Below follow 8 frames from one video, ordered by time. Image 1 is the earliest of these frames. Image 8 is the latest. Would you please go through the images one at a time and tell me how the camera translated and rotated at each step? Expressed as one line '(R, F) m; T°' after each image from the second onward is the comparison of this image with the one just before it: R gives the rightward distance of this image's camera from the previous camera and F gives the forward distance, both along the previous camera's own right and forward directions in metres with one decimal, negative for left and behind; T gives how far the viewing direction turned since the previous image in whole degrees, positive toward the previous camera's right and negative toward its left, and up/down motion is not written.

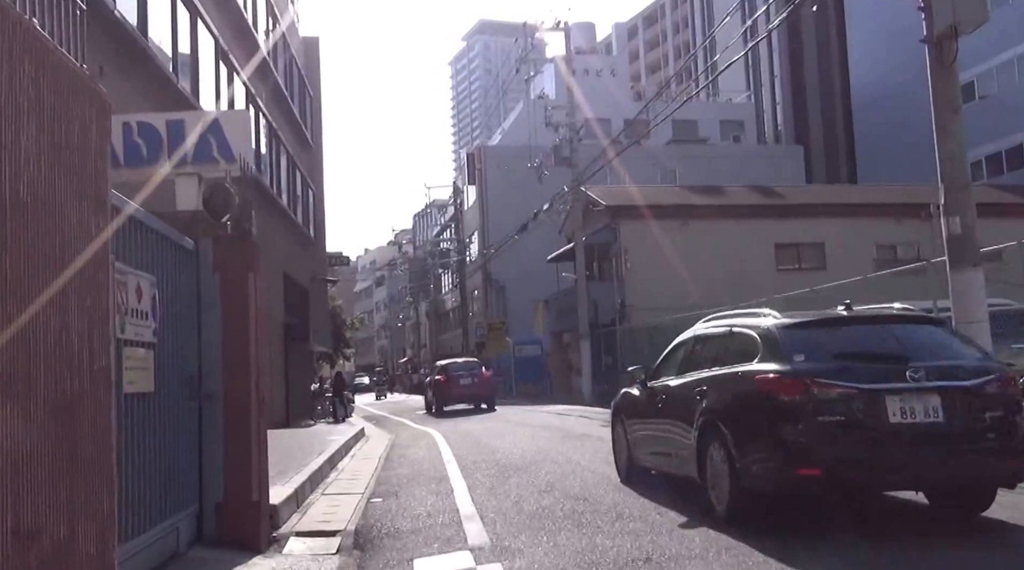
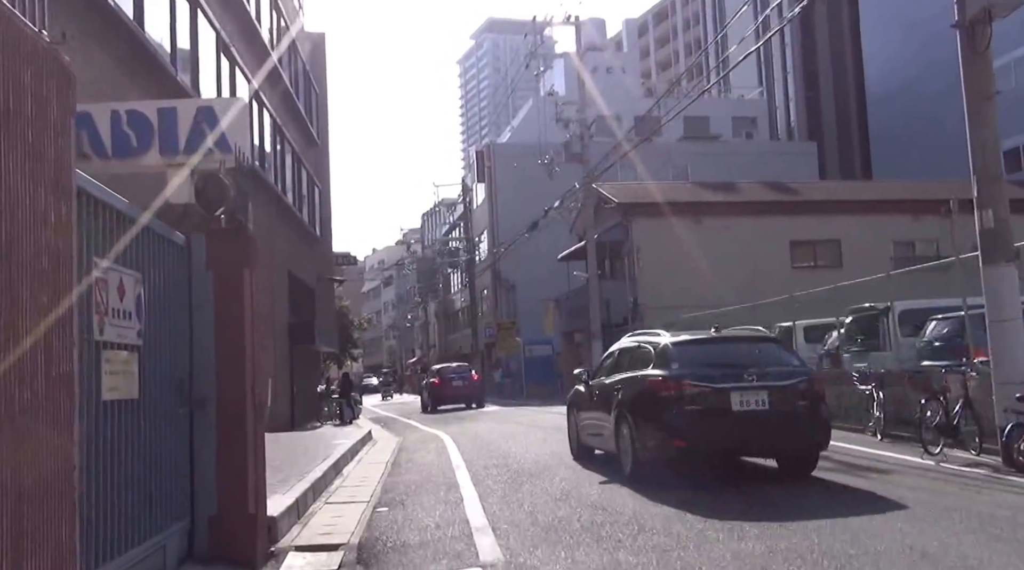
(0.0, +0.5) m; -1°
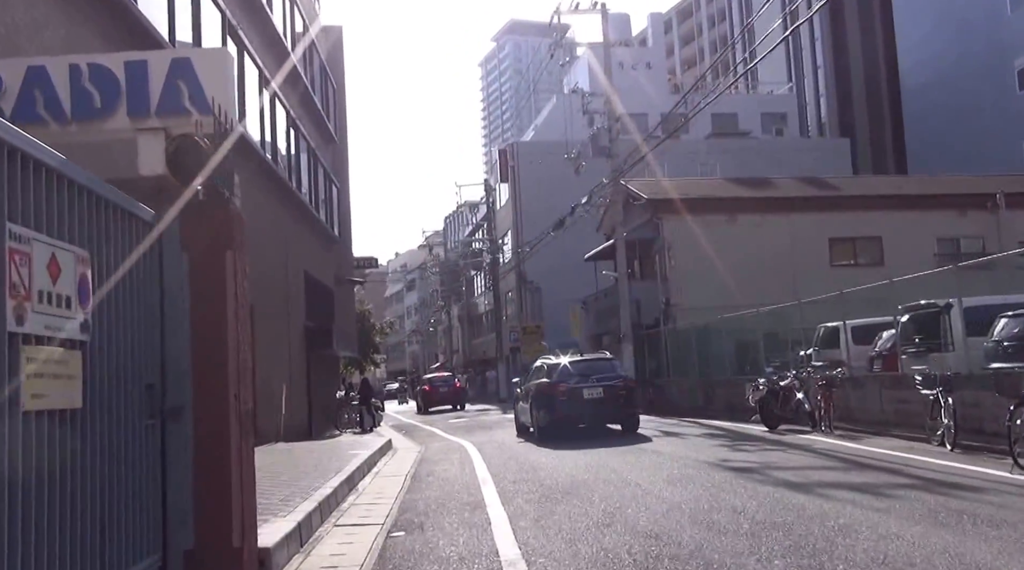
(-0.1, +1.3) m; -1°
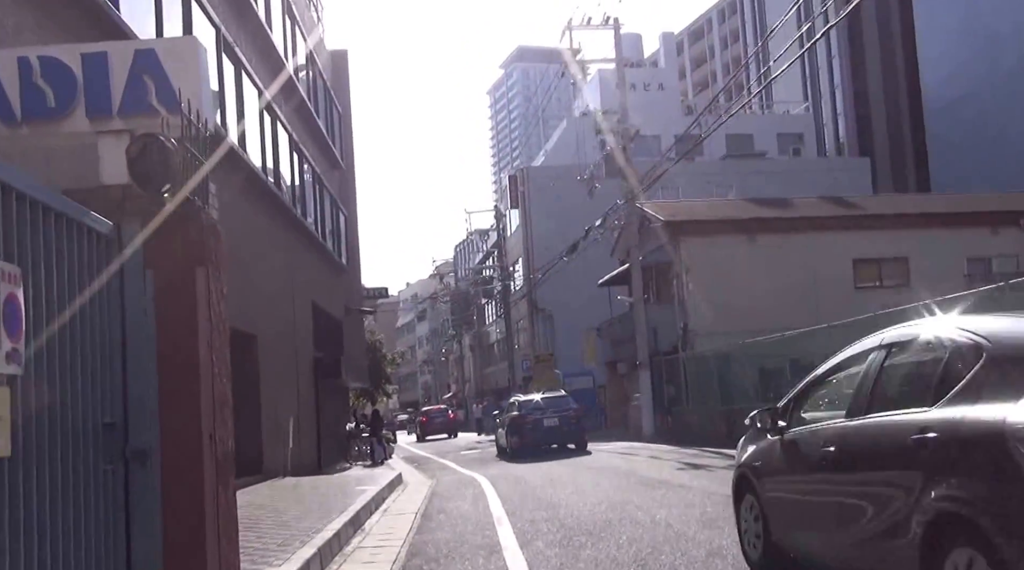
(0.0, +0.8) m; -1°
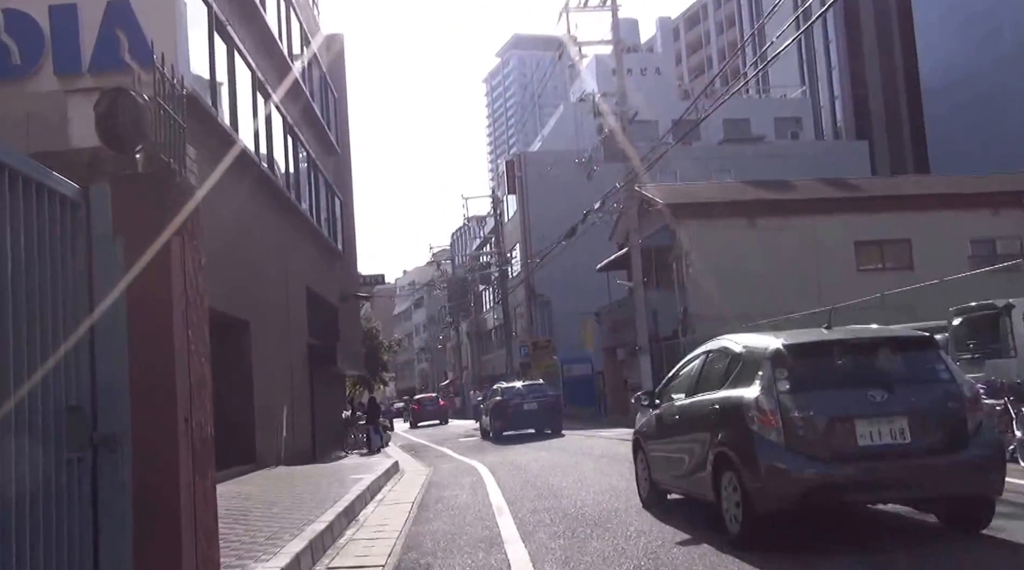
(0.0, +0.4) m; 0°
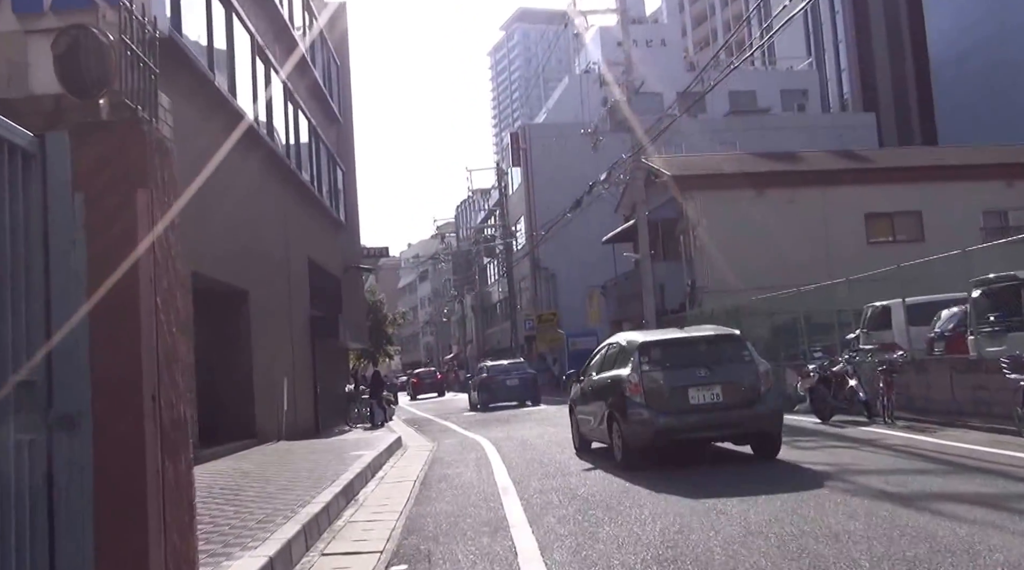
(0.0, +0.5) m; 0°
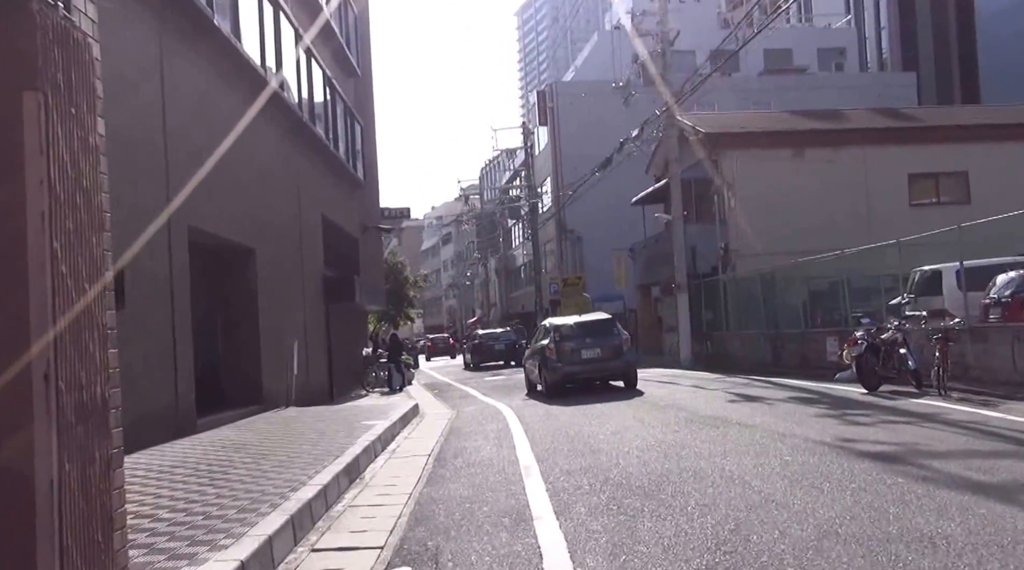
(0.0, +1.1) m; -2°
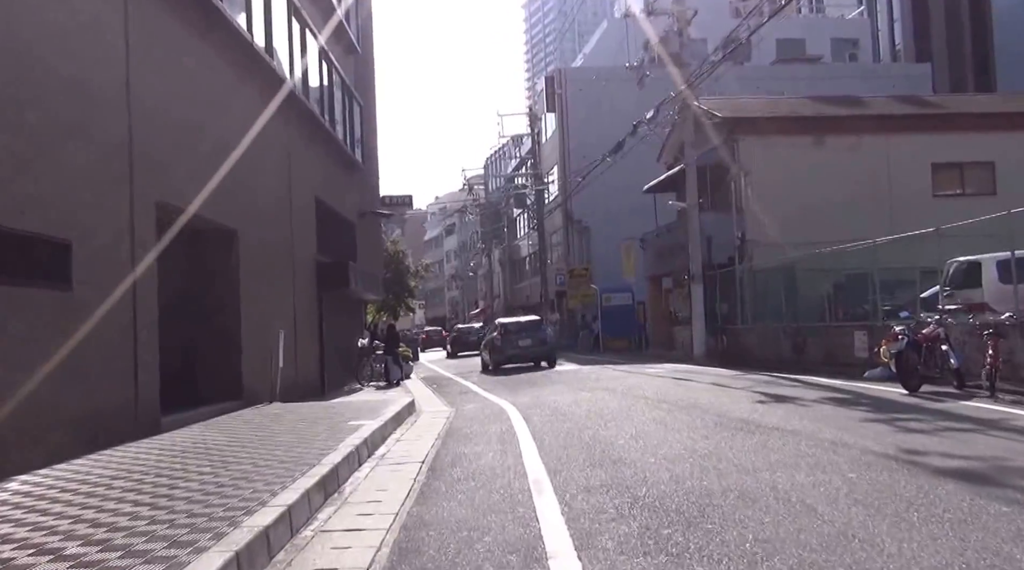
(0.0, +1.4) m; 0°
